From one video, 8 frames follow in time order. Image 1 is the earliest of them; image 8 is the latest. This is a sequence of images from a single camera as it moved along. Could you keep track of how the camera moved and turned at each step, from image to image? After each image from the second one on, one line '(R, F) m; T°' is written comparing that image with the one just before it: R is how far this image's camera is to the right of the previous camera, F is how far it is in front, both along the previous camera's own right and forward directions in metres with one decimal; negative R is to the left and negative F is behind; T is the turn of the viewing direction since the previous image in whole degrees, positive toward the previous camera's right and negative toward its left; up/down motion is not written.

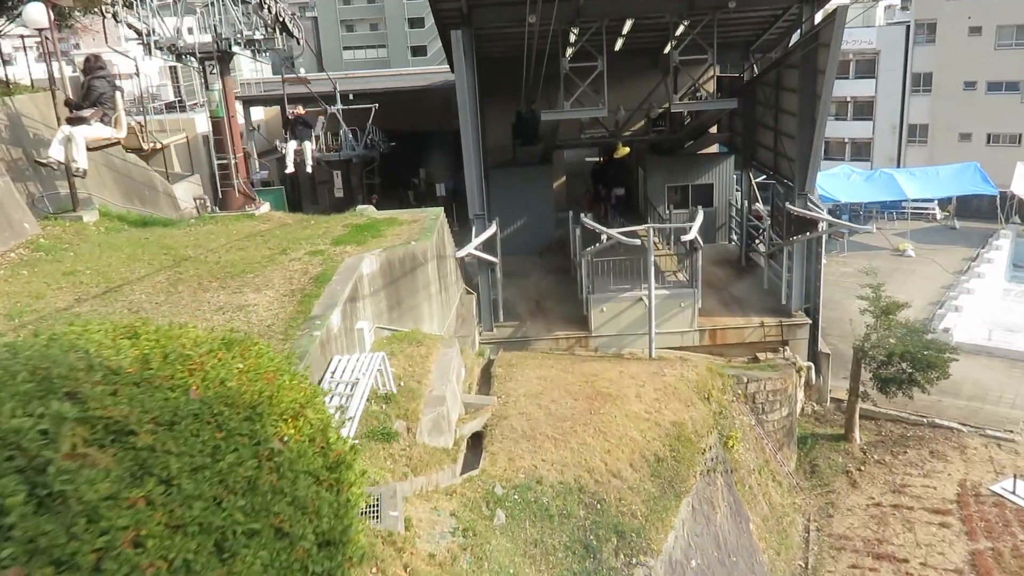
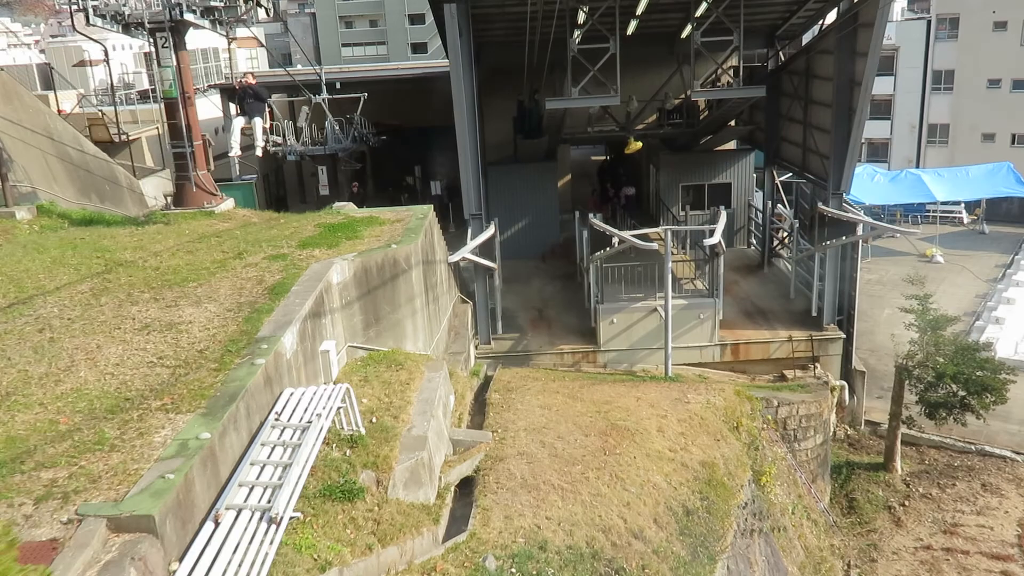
(0.0, +1.5) m; 0°
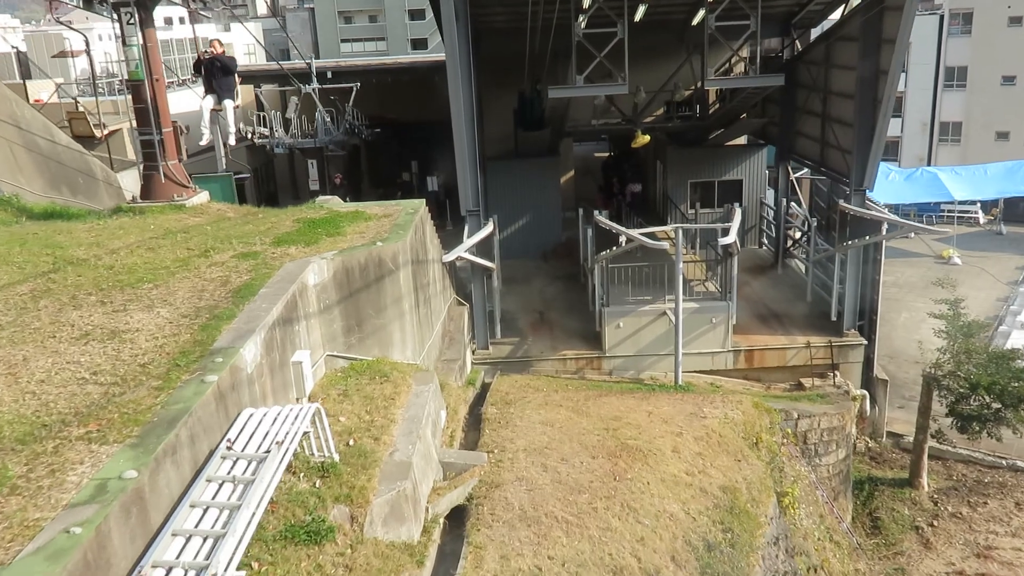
(0.0, +0.8) m; 0°
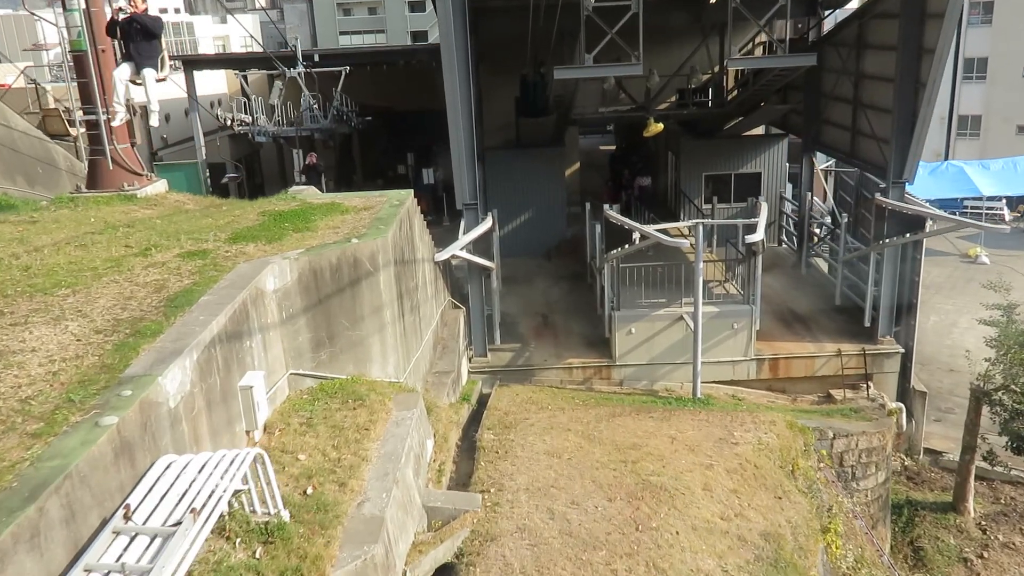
(0.0, +1.2) m; 0°
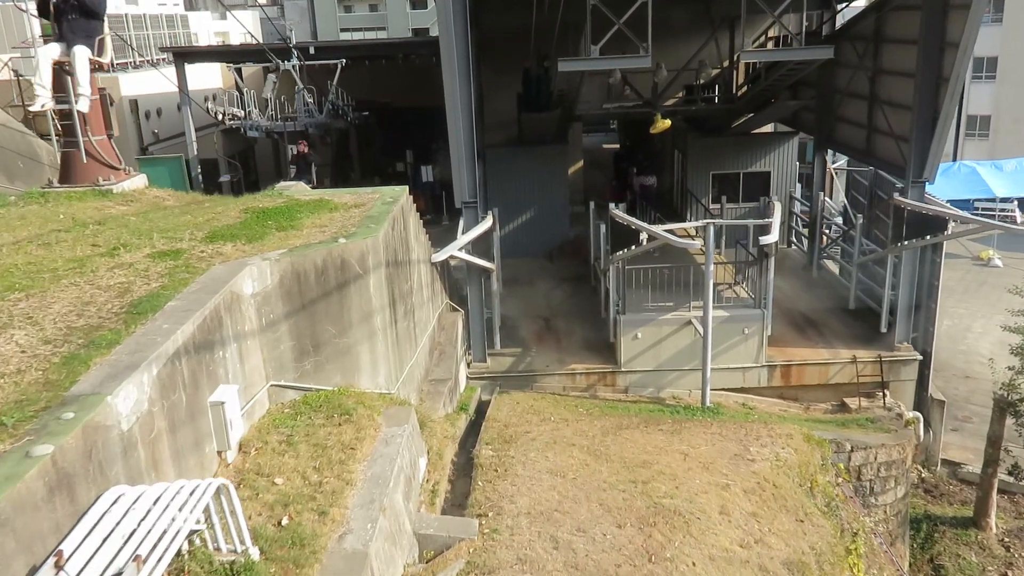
(0.0, +0.5) m; 0°
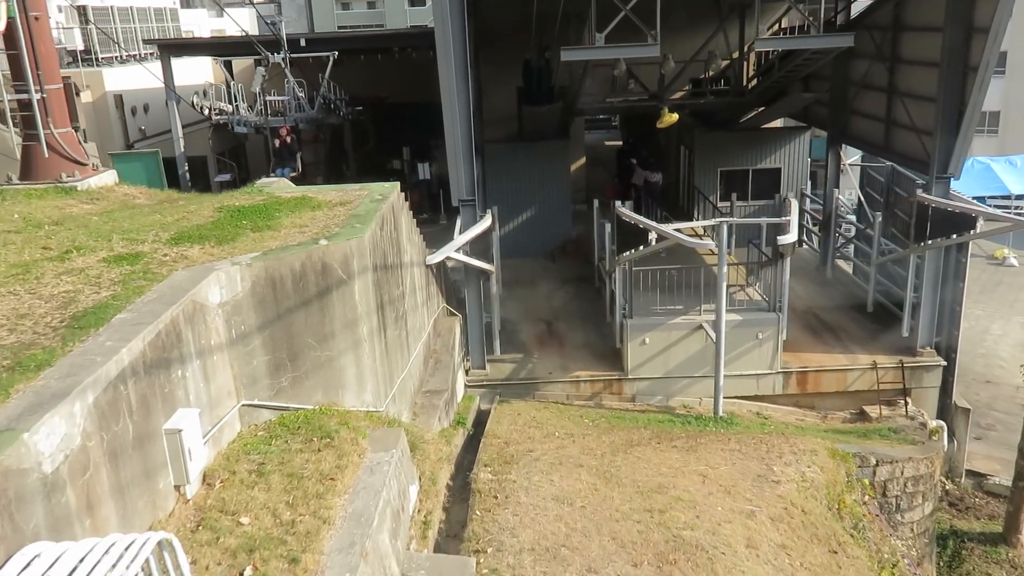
(0.0, +0.6) m; 0°
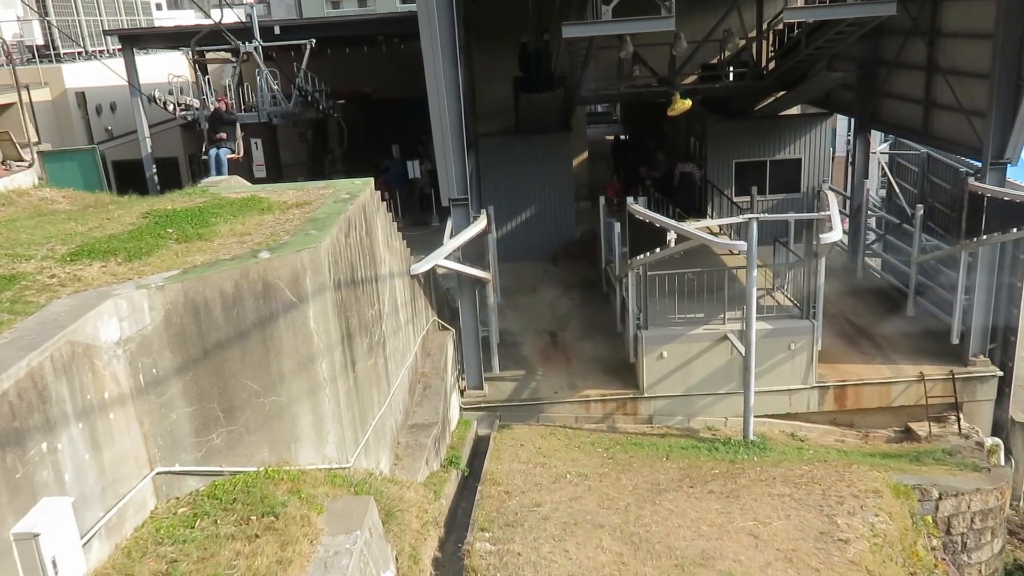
(0.0, +1.2) m; 0°
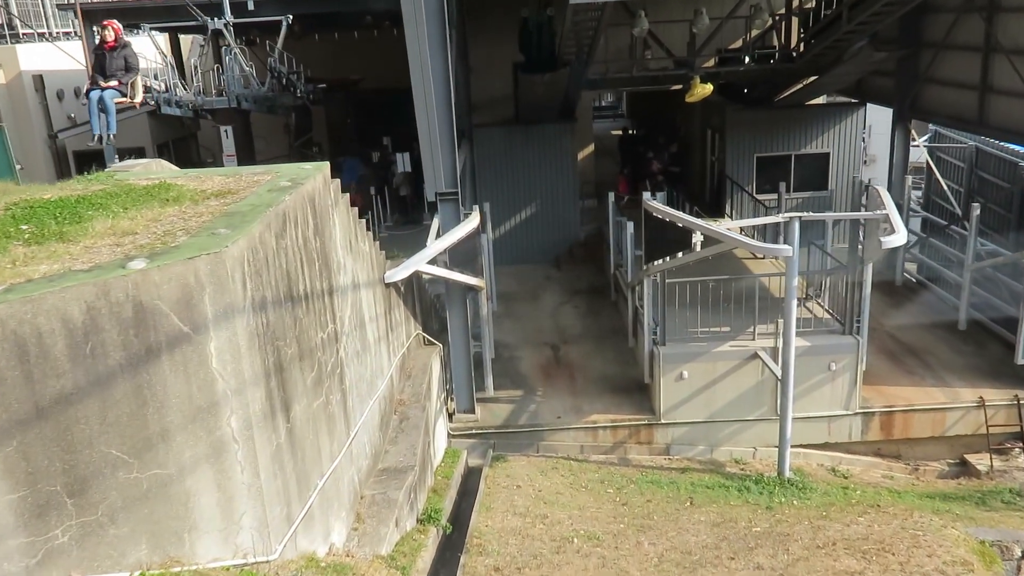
(0.0, +1.3) m; 0°
